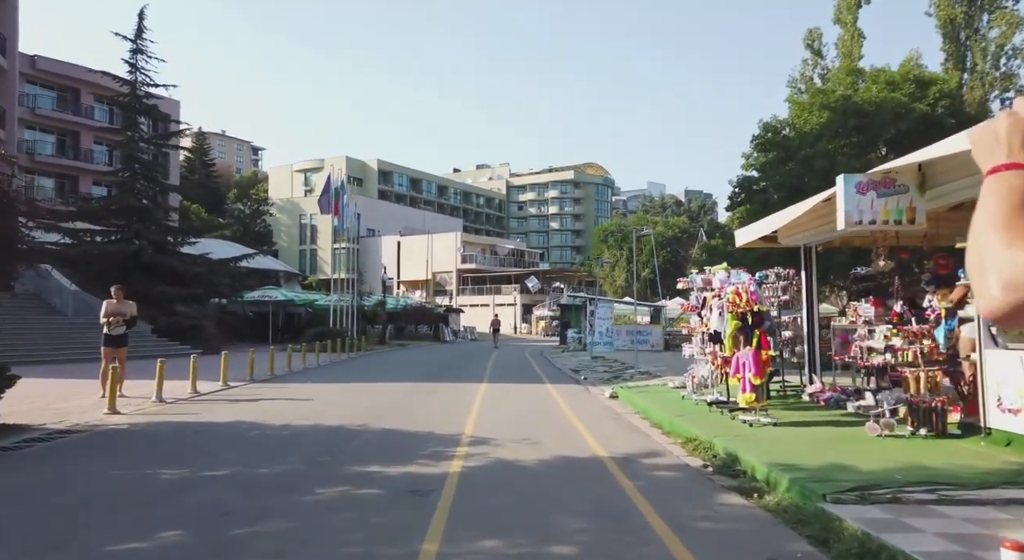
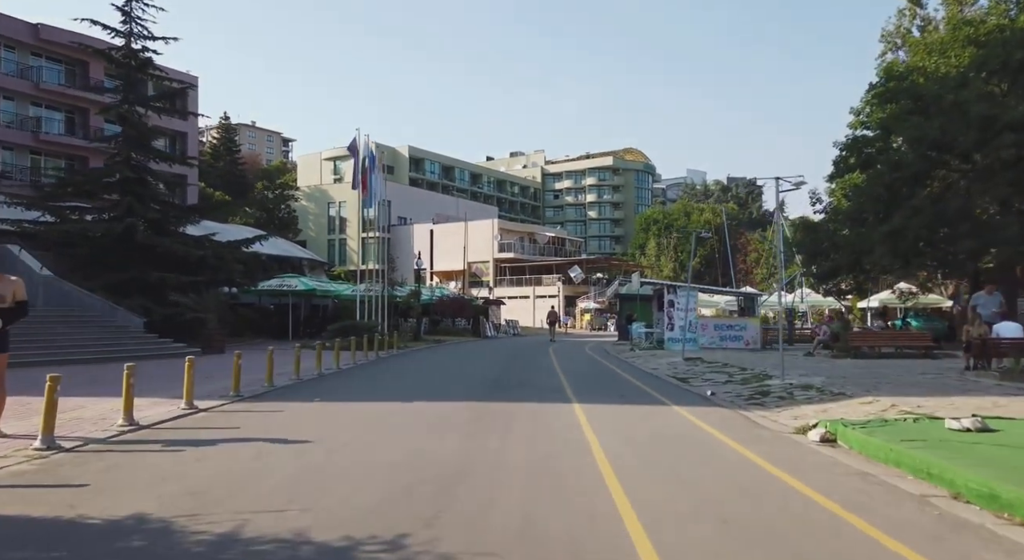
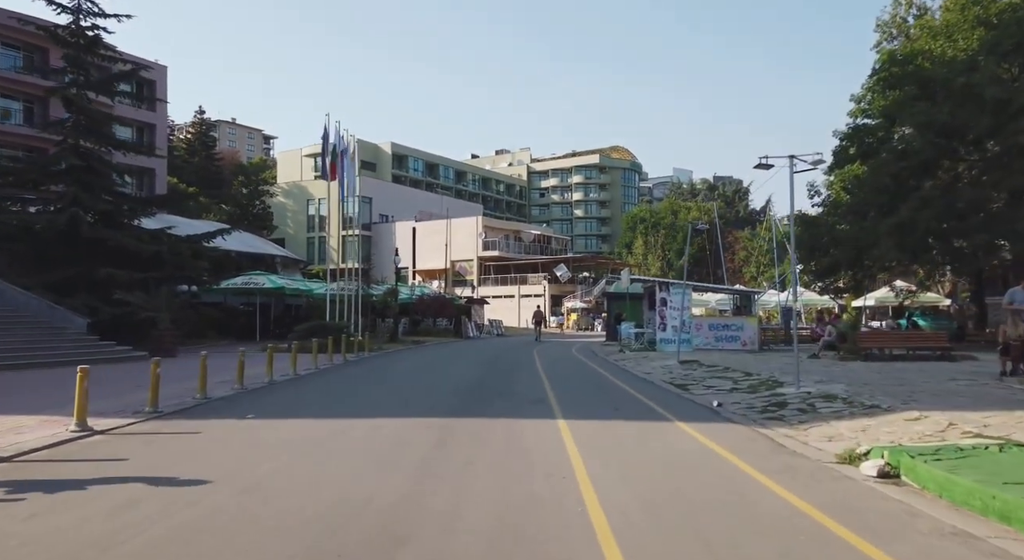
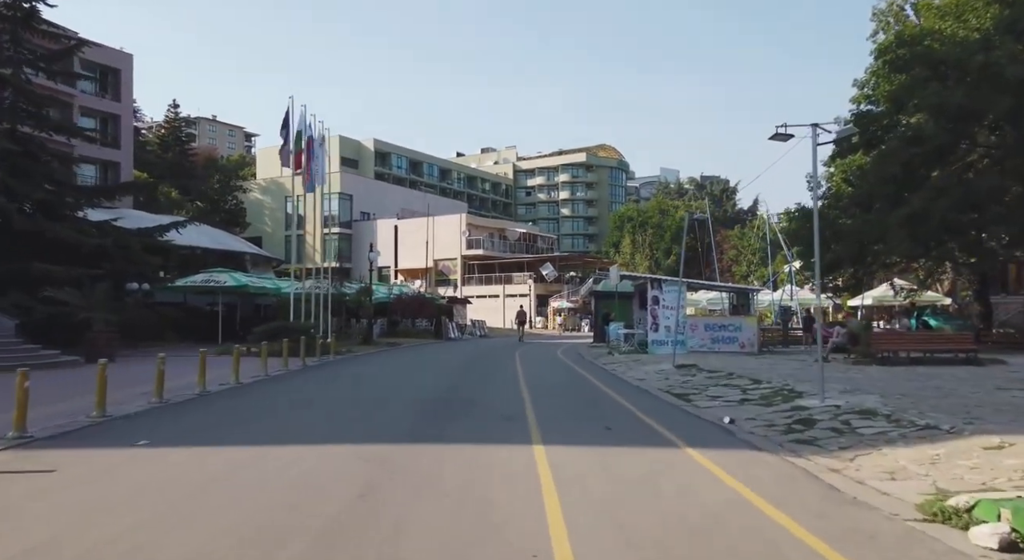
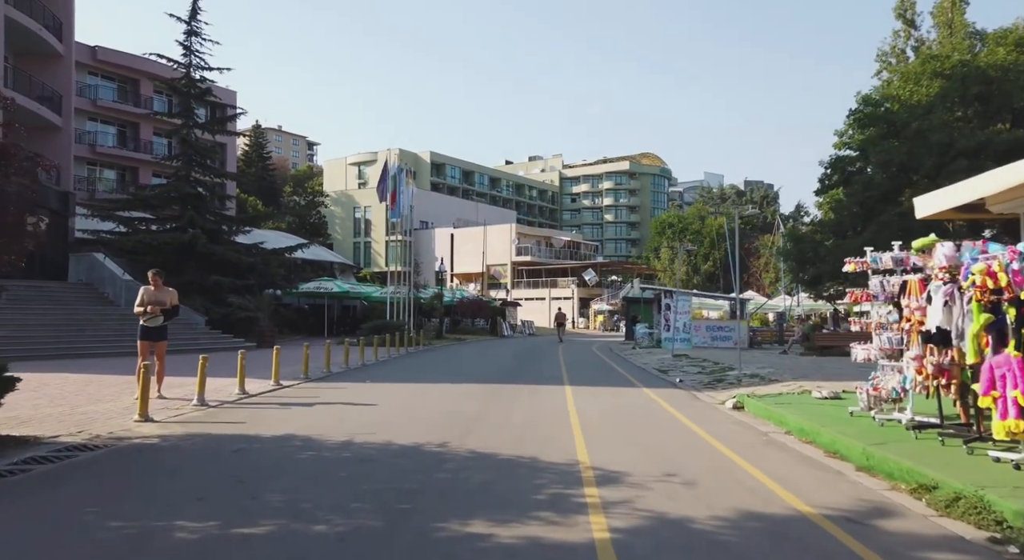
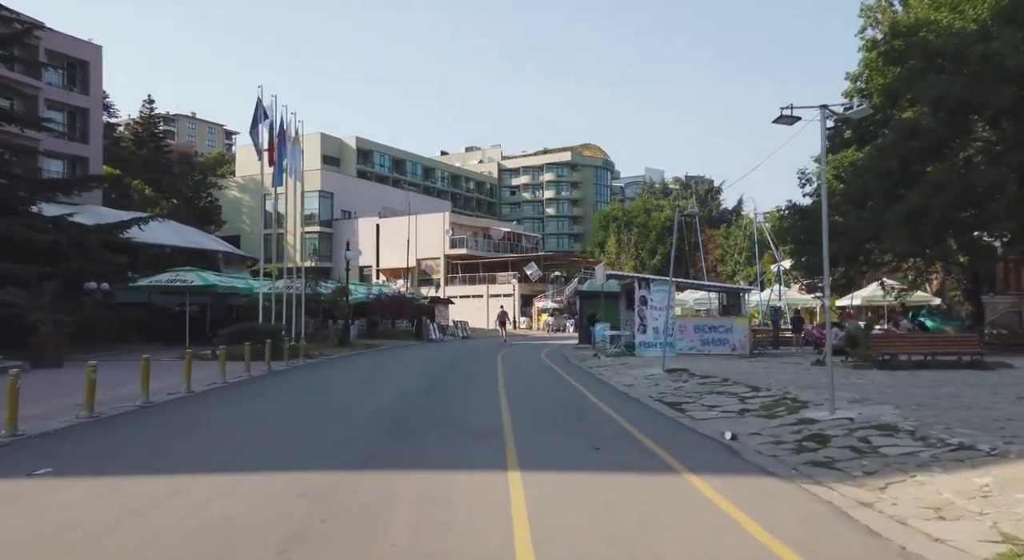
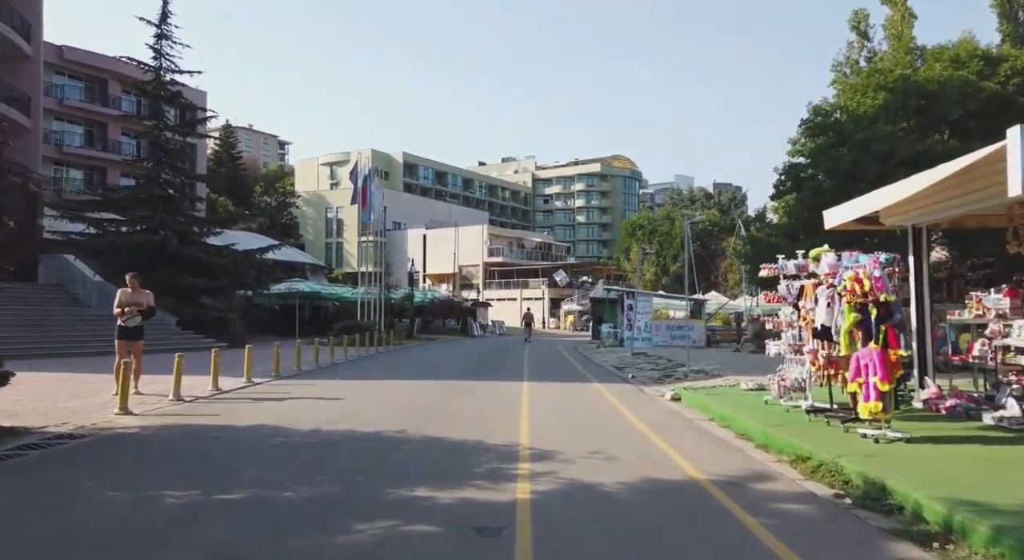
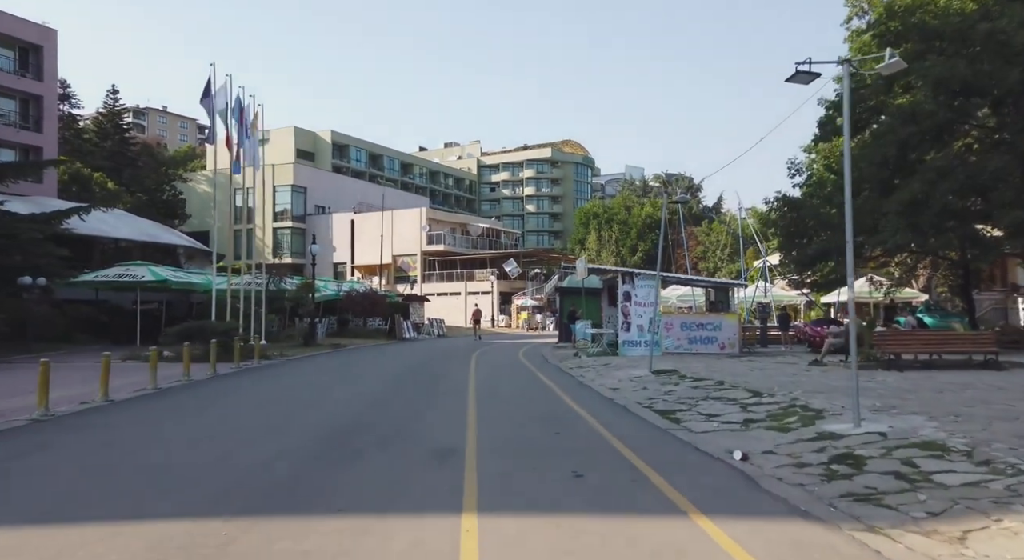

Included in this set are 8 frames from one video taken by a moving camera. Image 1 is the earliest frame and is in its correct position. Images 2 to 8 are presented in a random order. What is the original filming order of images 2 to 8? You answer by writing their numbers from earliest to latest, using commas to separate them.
7, 5, 2, 3, 4, 6, 8
